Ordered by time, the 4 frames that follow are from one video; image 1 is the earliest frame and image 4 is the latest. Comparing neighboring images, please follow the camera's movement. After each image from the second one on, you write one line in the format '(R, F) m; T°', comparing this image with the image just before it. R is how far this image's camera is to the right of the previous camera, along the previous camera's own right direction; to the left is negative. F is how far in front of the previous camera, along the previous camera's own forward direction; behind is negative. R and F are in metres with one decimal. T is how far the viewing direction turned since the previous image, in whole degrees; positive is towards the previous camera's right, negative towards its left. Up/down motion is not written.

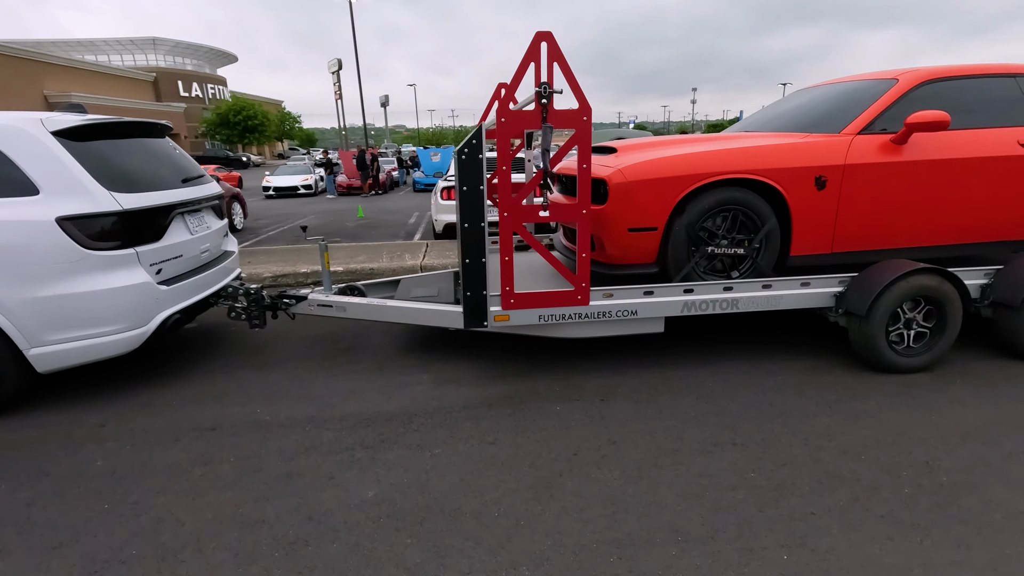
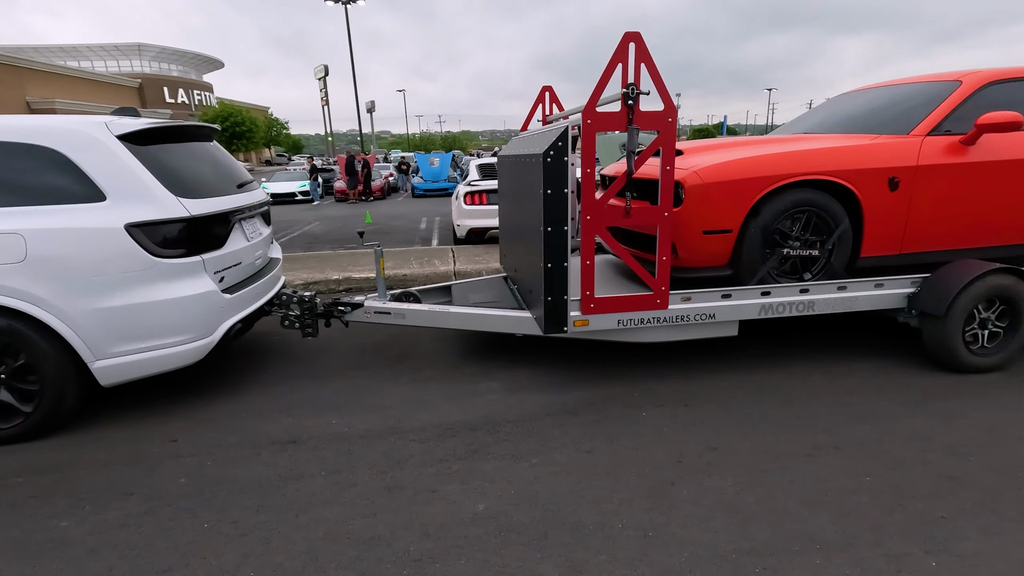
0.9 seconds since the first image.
(-0.6, +0.1) m; +1°
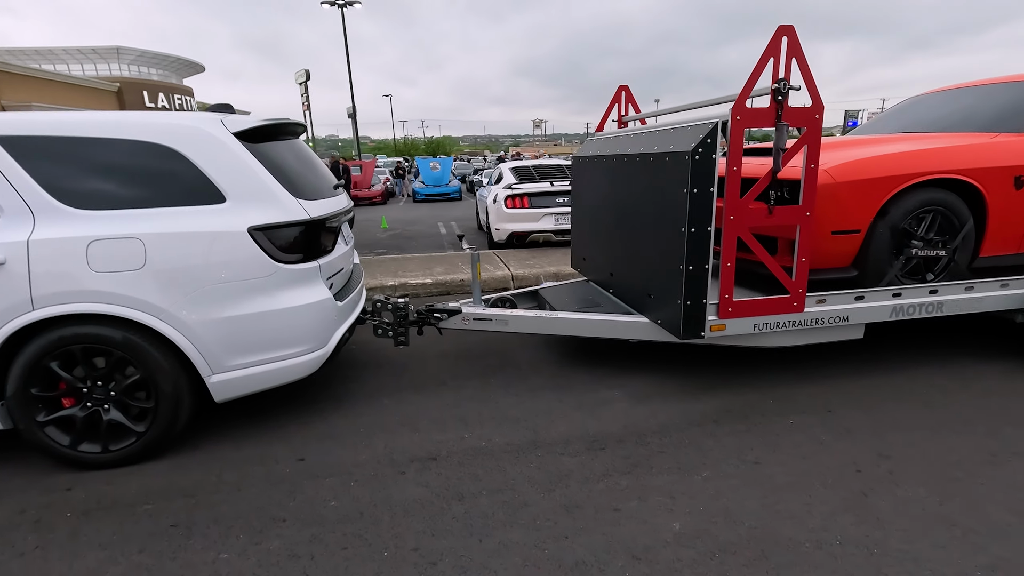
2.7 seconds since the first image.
(-1.0, +0.2) m; +2°
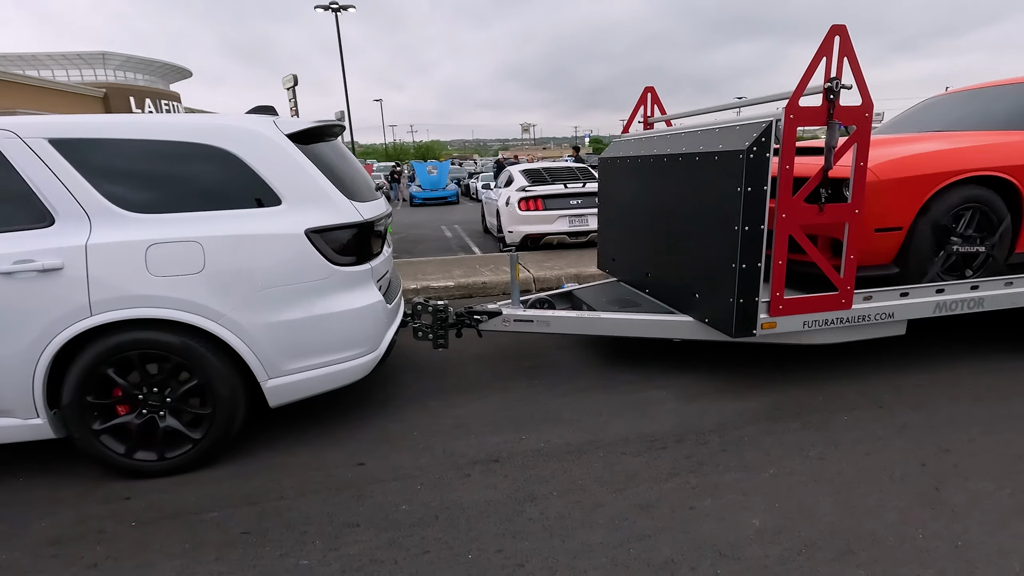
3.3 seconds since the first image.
(-0.4, 0.0) m; +1°
